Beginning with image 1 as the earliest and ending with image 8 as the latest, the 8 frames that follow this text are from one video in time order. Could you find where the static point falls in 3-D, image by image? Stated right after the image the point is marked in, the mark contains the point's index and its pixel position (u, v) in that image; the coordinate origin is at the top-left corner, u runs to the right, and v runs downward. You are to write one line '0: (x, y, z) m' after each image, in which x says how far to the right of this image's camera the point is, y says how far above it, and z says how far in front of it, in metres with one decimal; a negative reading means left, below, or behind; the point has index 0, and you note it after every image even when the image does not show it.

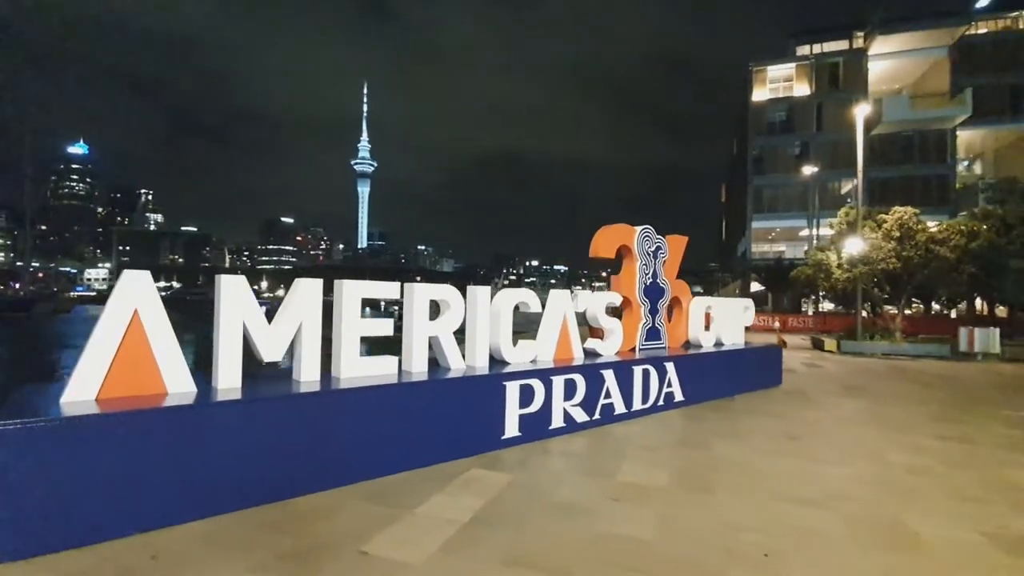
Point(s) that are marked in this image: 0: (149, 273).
0: (-3.5, +0.1, +4.9) m
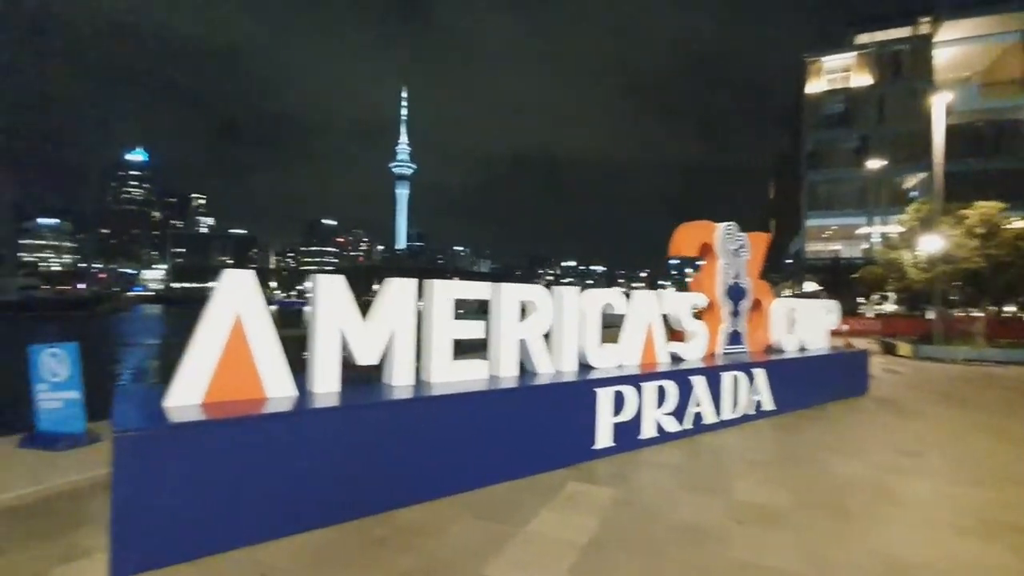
0: (-2.4, +0.1, +4.7) m
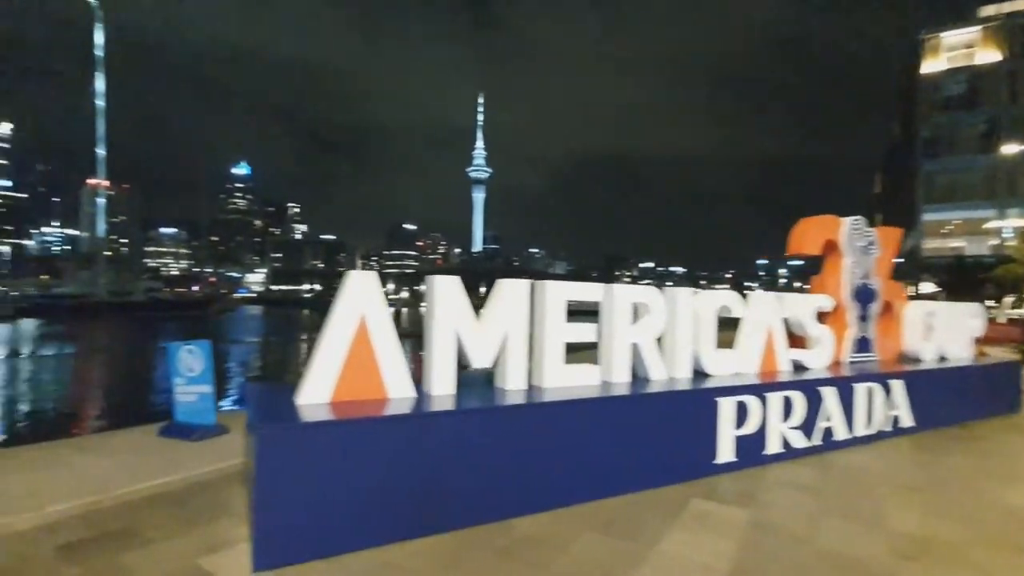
0: (-1.3, +0.1, +4.7) m
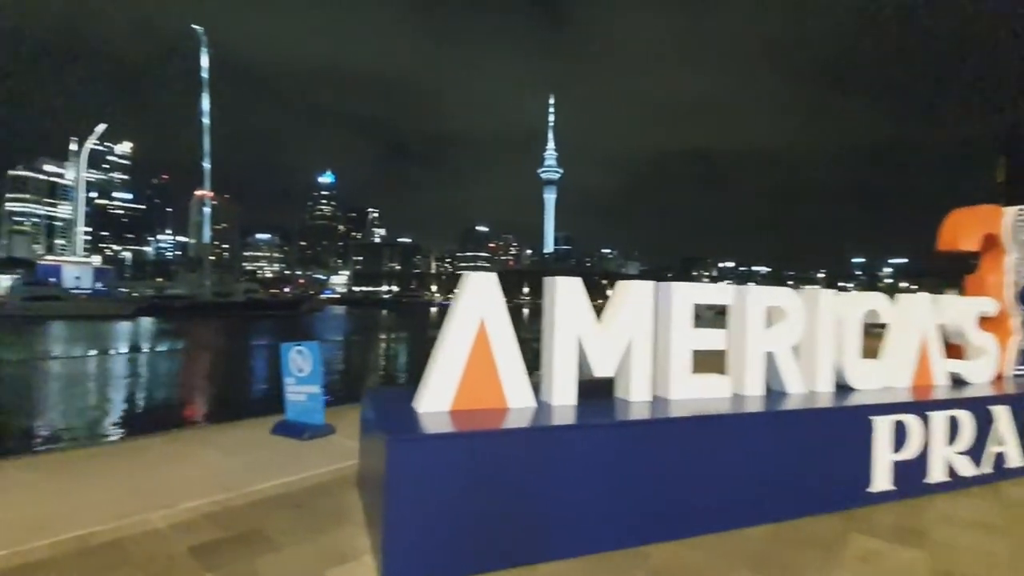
0: (-0.2, +0.1, +4.5) m
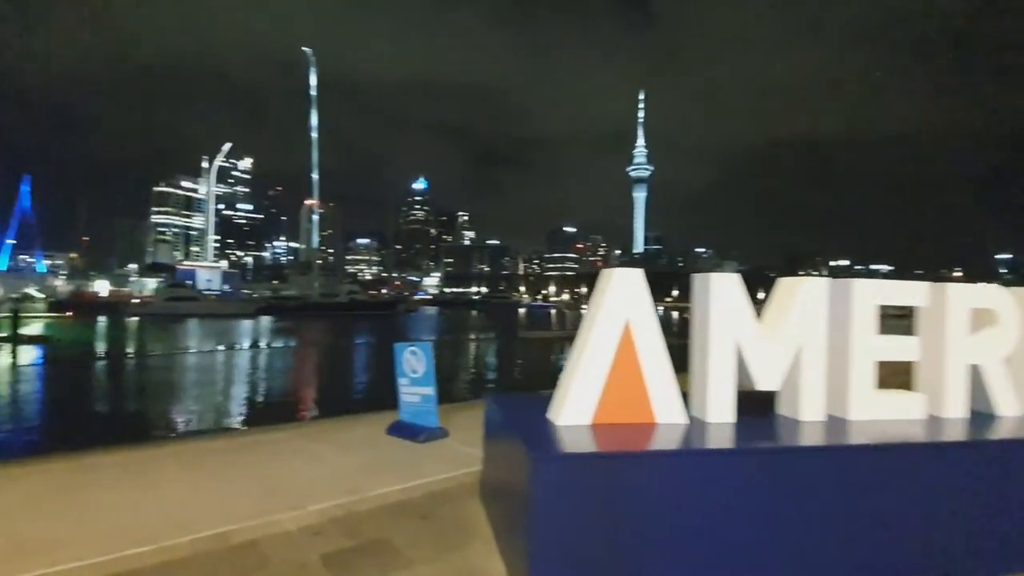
0: (+1.0, +0.1, +3.9) m
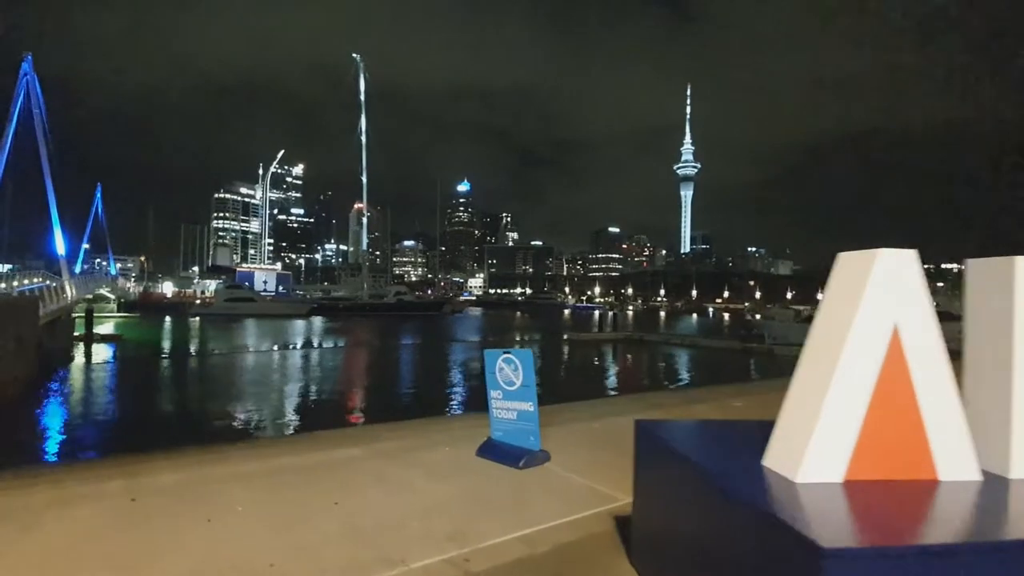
0: (+2.0, +0.2, +2.6) m
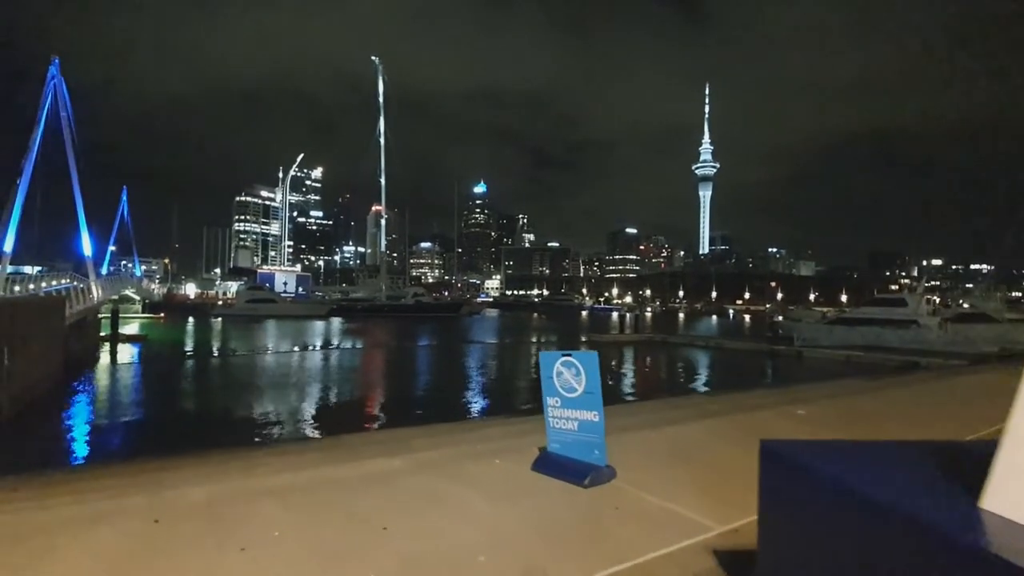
0: (+2.6, +0.2, +1.9) m
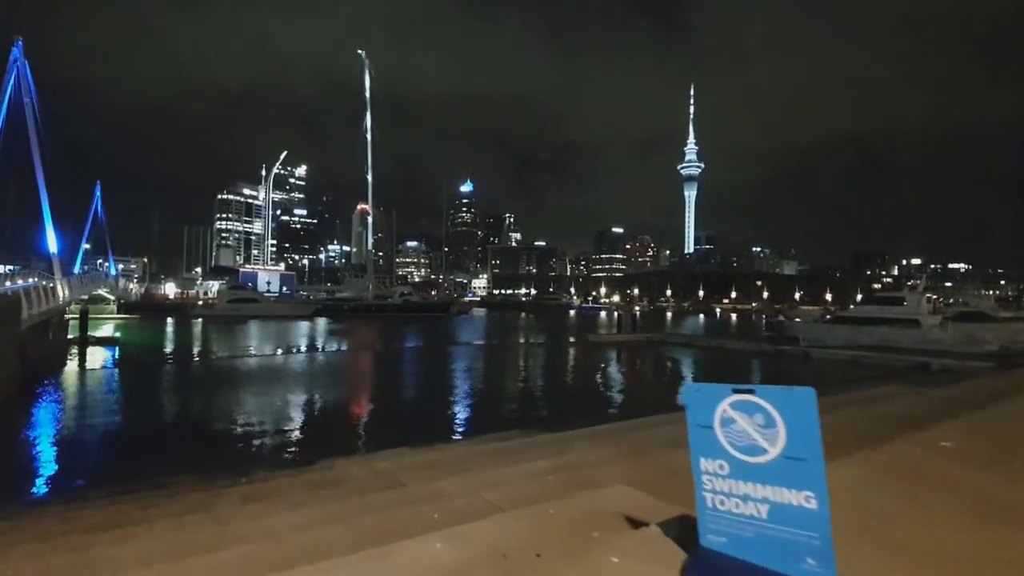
0: (+3.6, +0.3, -0.3) m
